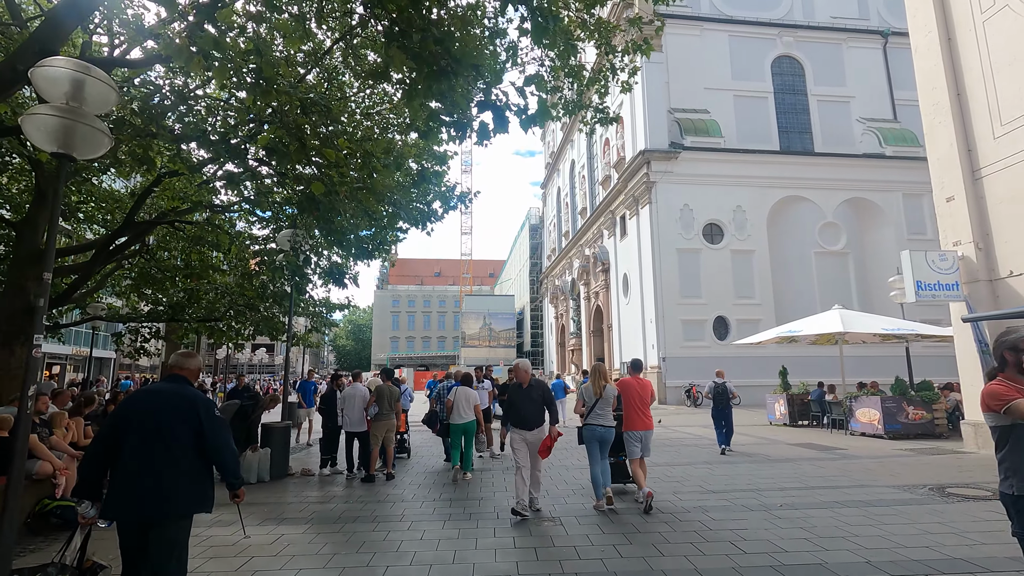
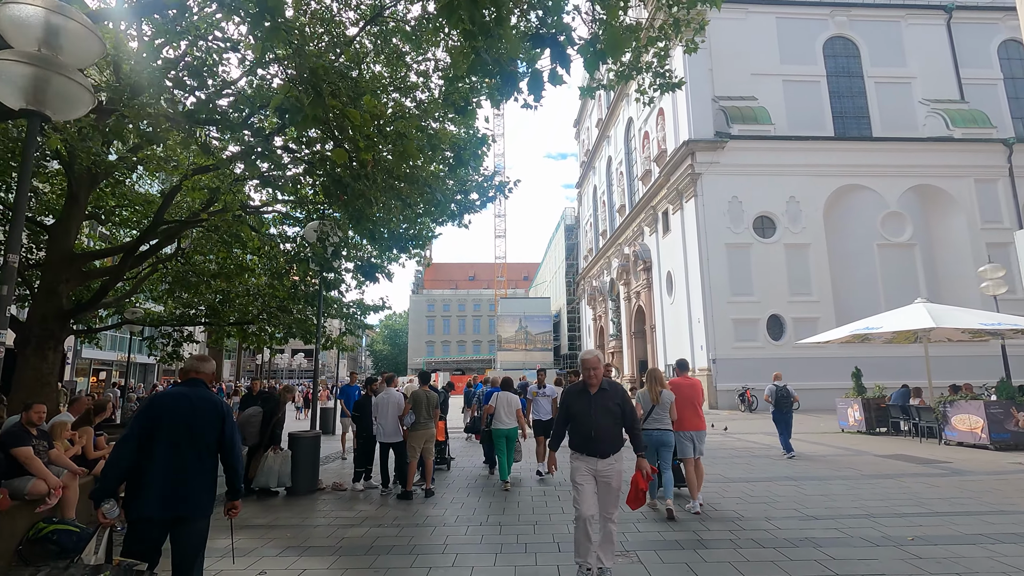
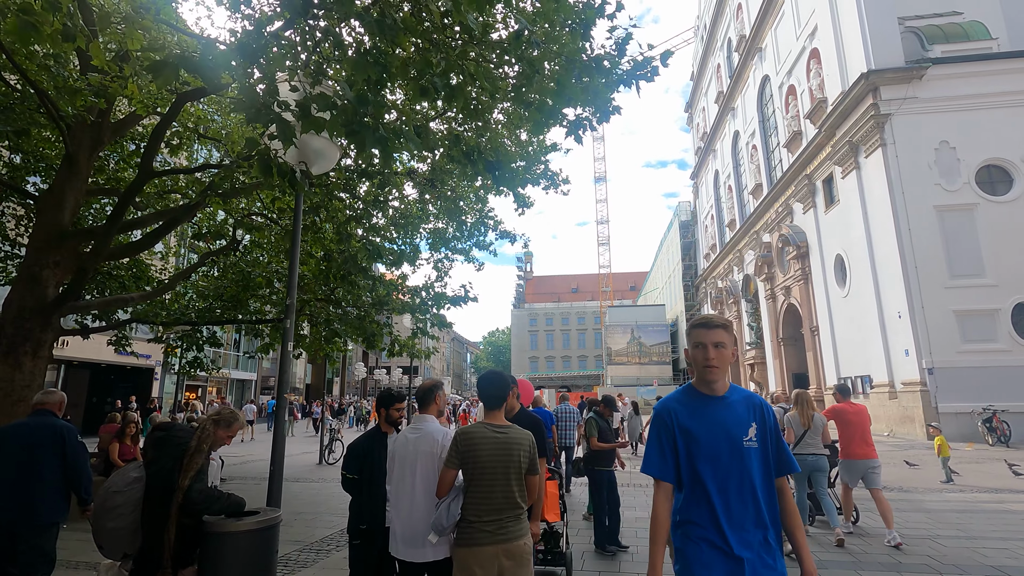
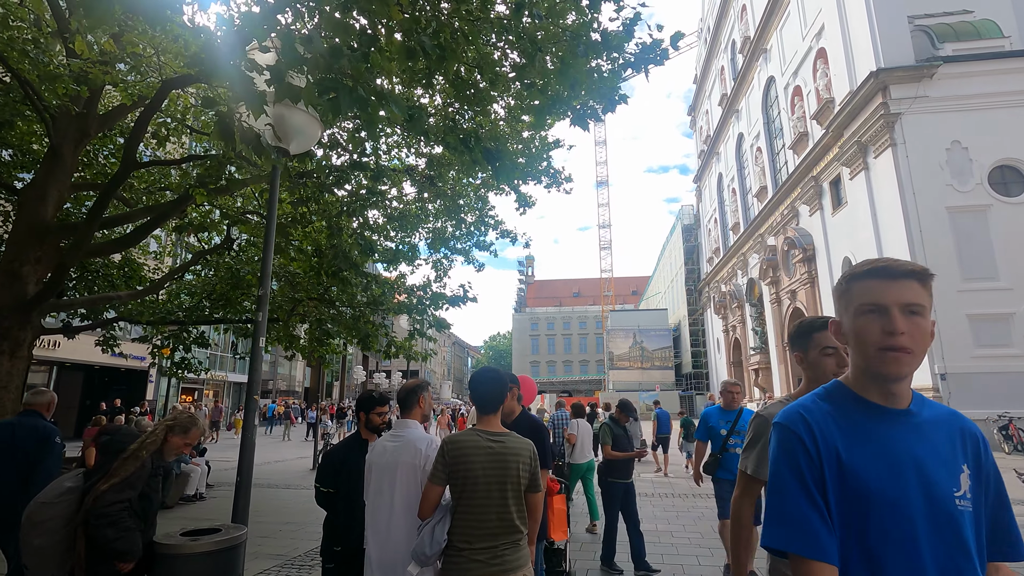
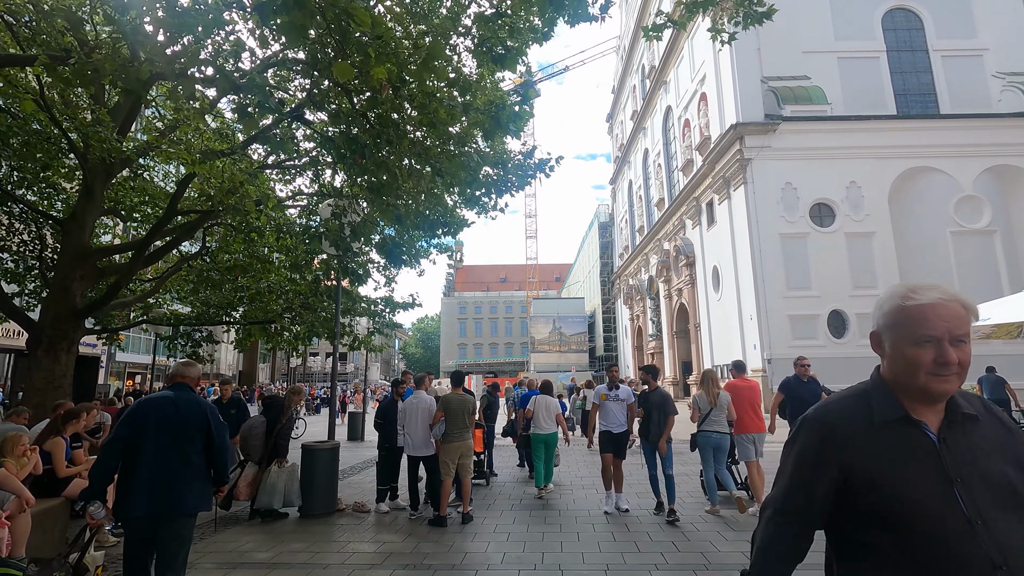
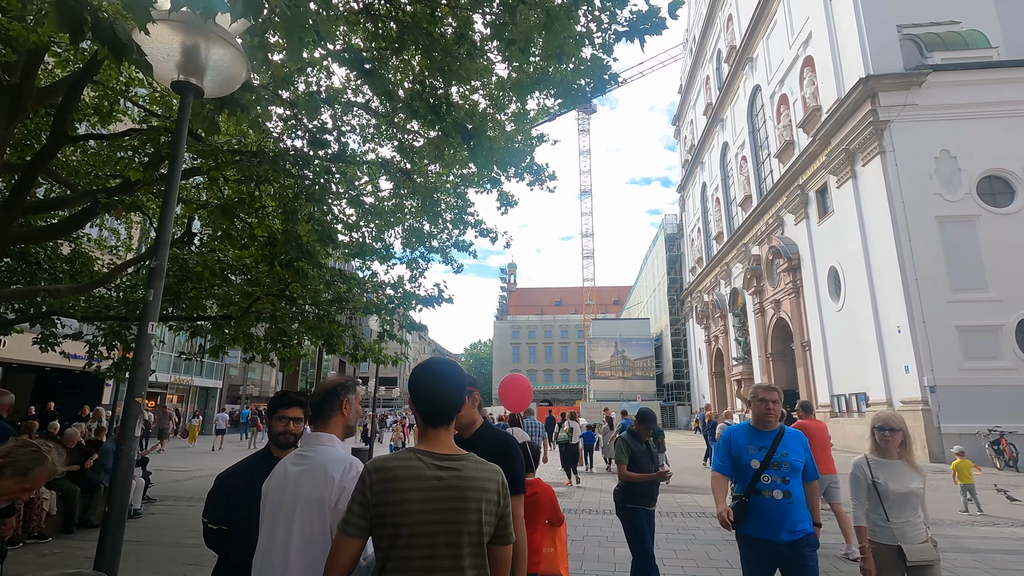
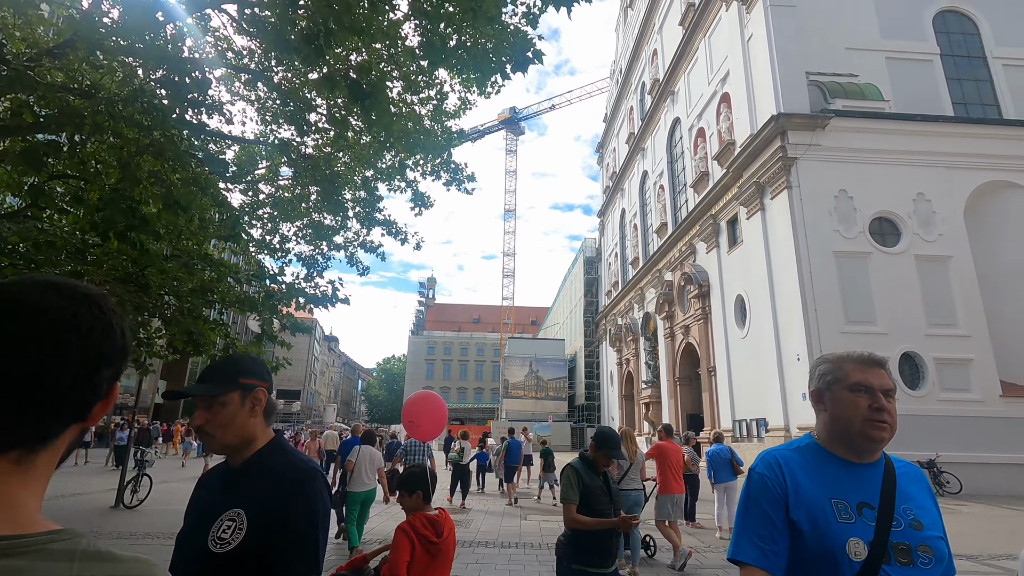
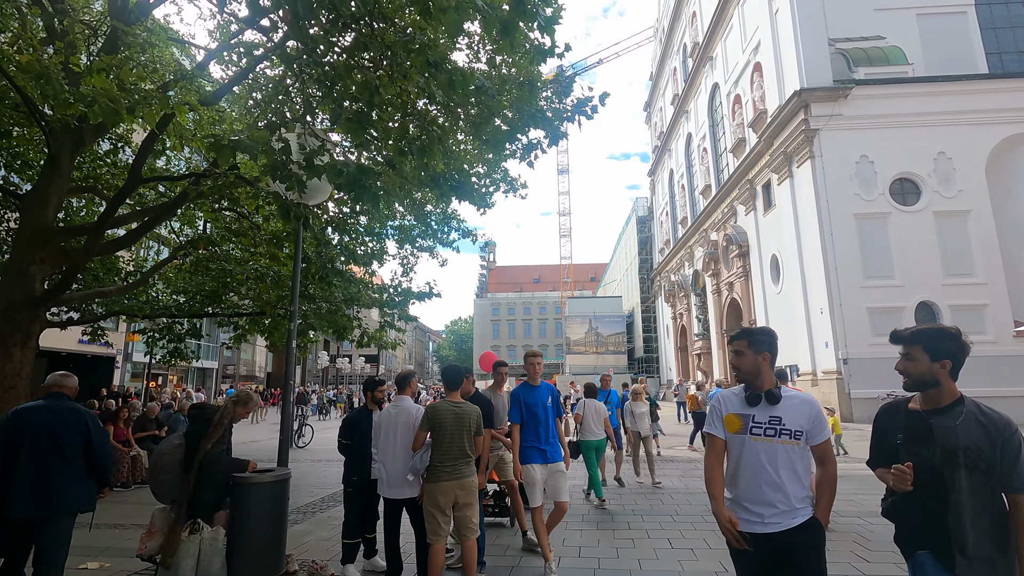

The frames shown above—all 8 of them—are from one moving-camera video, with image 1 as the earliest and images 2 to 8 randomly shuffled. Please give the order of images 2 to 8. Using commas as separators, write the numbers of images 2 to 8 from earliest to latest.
2, 5, 8, 3, 4, 6, 7
